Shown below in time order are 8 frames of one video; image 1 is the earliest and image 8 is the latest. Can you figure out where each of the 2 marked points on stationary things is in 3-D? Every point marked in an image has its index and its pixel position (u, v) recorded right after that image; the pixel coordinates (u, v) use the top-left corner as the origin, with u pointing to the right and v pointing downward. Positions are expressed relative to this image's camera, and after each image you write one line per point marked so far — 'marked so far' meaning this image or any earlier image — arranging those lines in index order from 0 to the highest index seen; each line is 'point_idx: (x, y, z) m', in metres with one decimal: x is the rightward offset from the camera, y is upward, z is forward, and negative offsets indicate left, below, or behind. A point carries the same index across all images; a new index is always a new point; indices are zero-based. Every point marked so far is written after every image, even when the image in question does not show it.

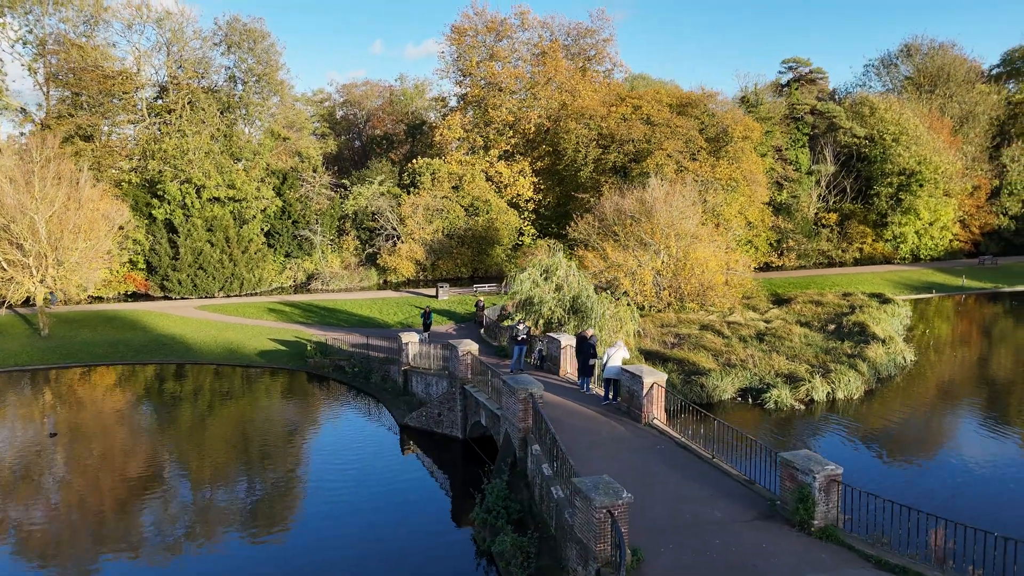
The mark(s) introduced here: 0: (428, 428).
0: (-1.6, -2.8, +15.3) m
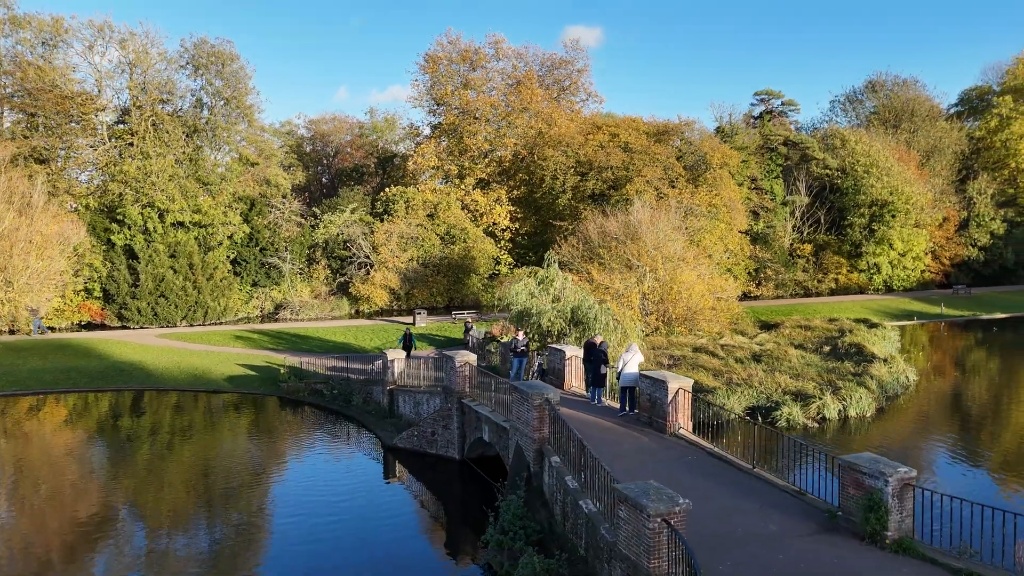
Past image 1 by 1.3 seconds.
0: (-1.6, -2.9, +13.9) m
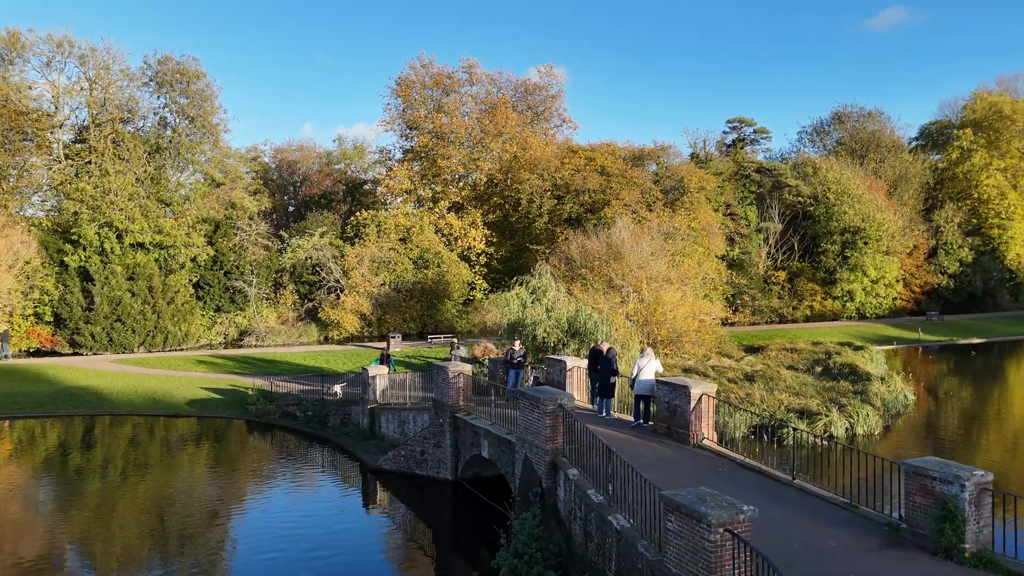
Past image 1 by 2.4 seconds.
0: (-1.7, -3.0, +12.7) m
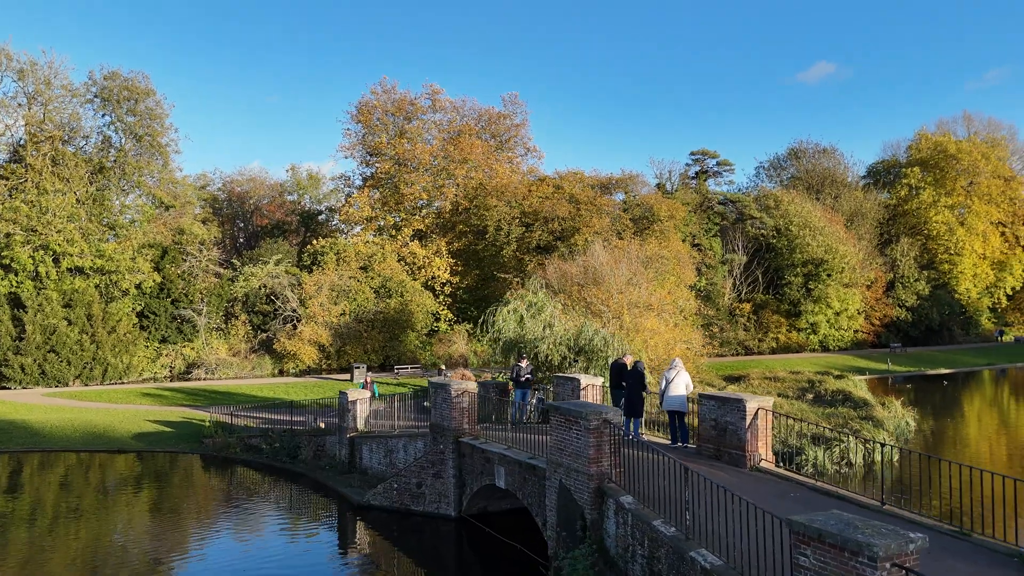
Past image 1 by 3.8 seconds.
0: (-1.7, -3.2, +11.1) m
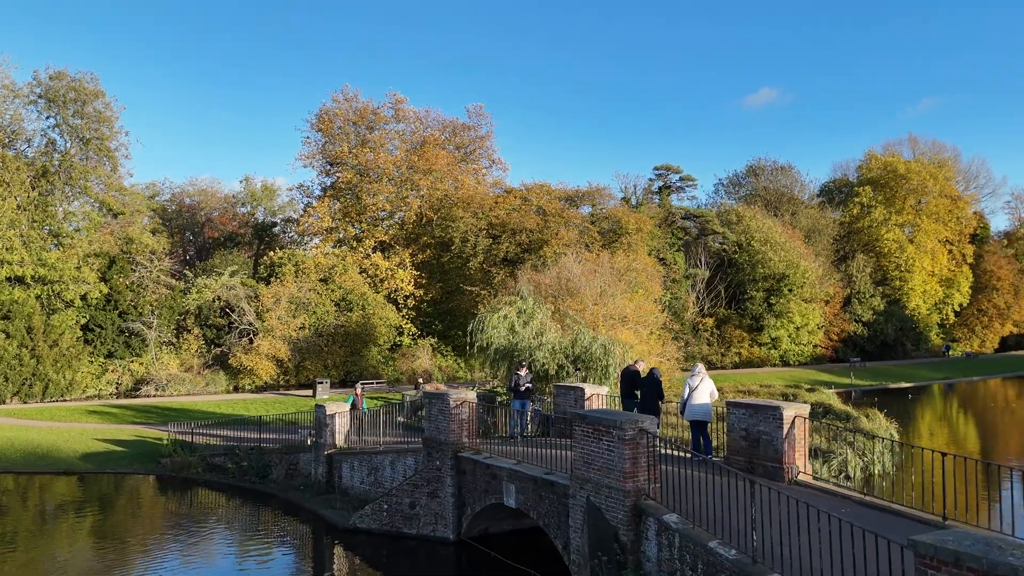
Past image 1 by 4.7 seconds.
0: (-1.7, -3.2, +10.1) m
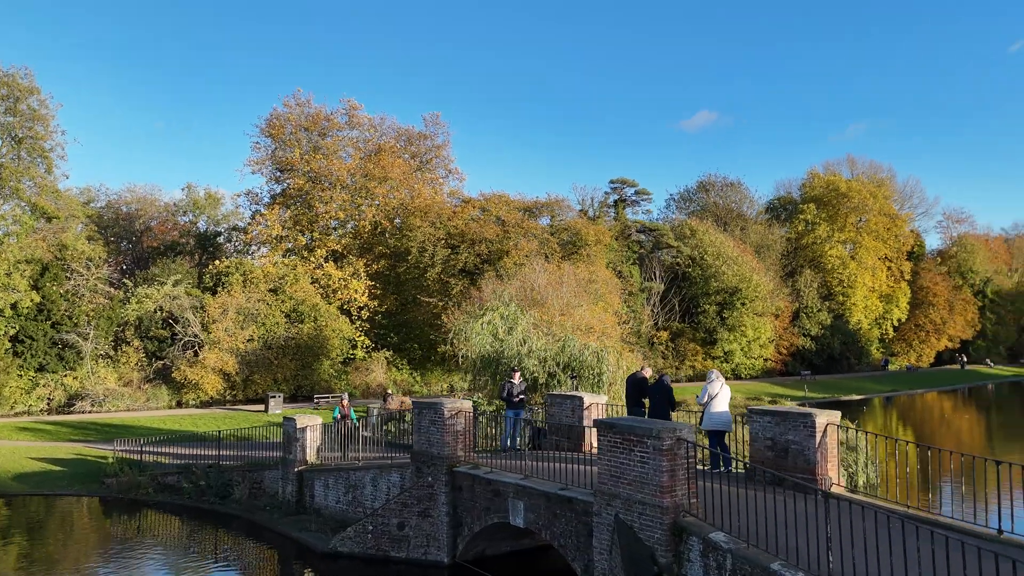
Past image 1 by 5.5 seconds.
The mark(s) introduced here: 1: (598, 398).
0: (-1.8, -3.2, +9.3) m
1: (+1.1, -1.4, +9.5) m
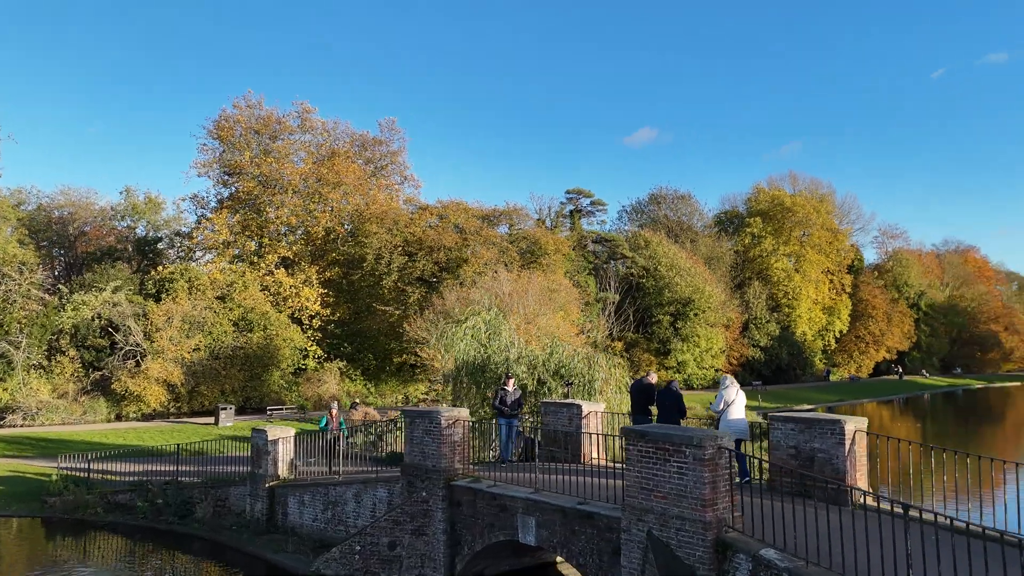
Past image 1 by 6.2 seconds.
0: (-1.9, -3.2, +8.6) m
1: (+1.0, -1.4, +9.0) m
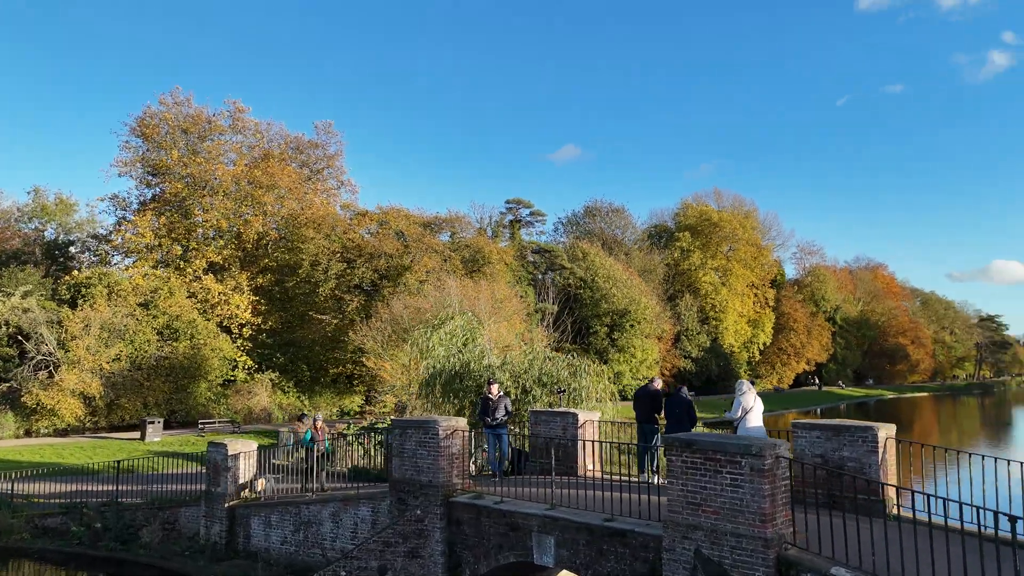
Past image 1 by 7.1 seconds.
0: (-1.9, -3.2, +7.7) m
1: (+0.9, -1.4, +8.5) m
